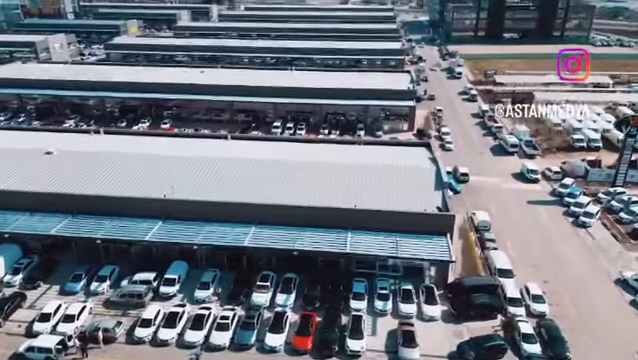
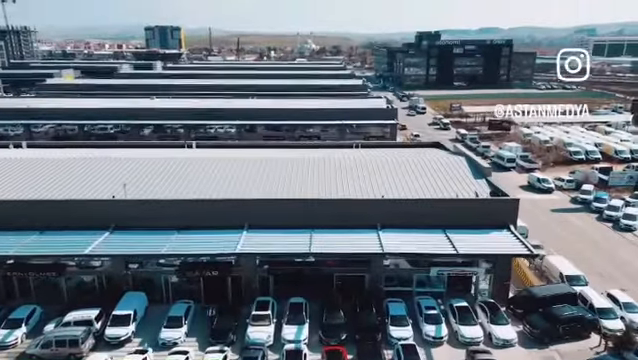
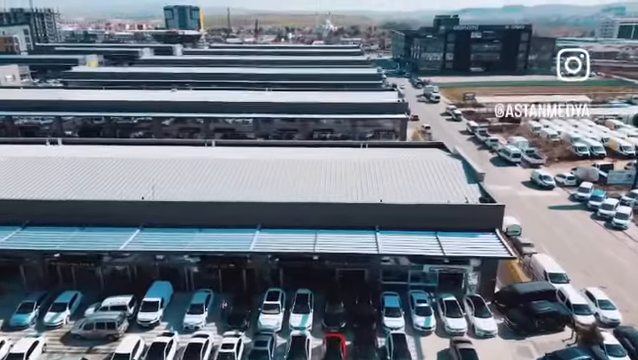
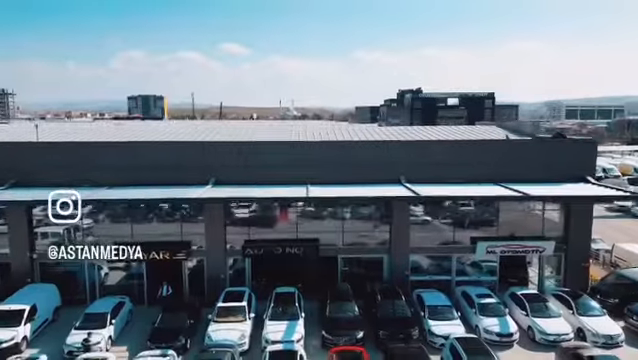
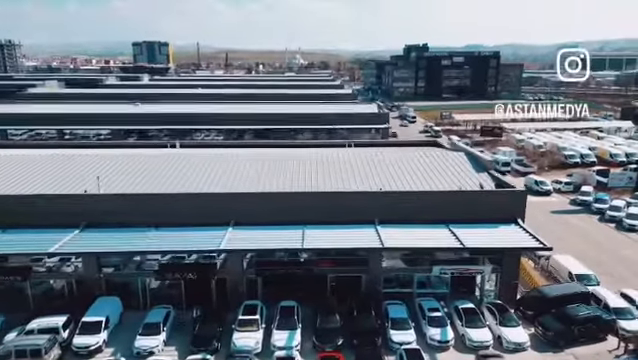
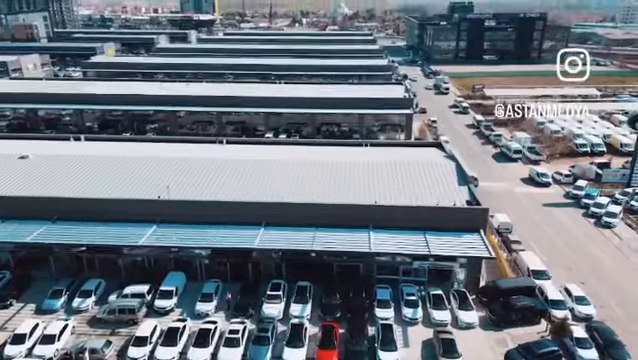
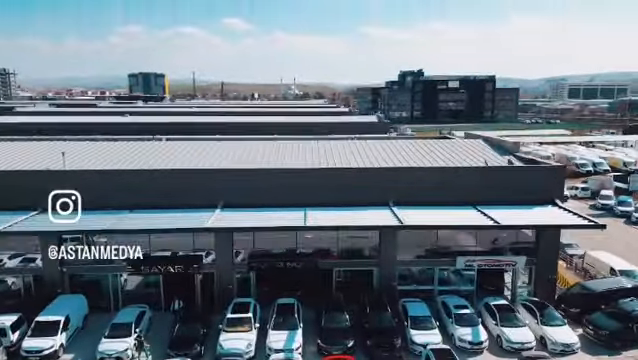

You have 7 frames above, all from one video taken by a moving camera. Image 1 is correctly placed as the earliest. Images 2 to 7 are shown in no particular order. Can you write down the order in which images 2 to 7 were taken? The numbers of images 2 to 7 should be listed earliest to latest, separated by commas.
6, 3, 2, 5, 7, 4
